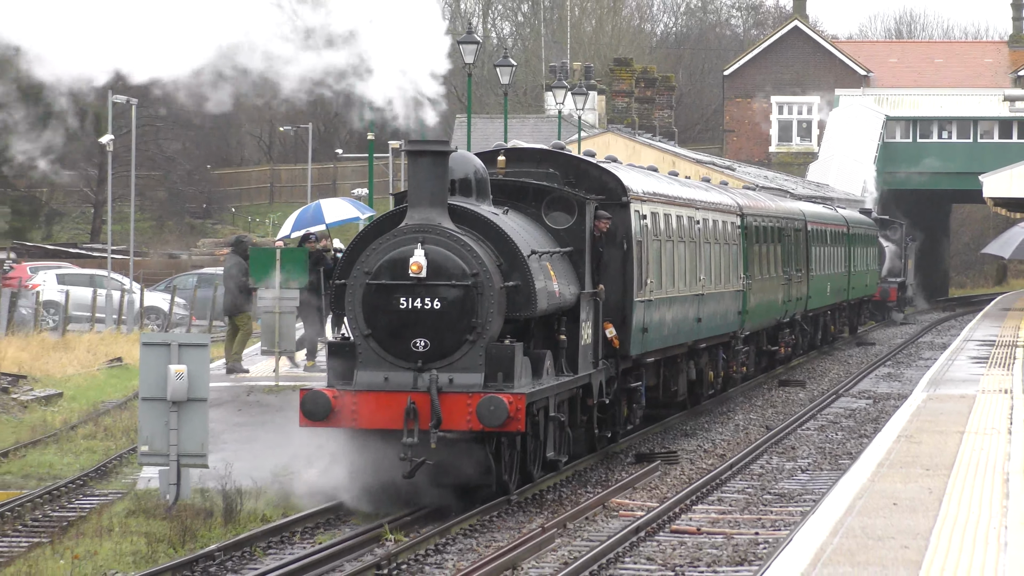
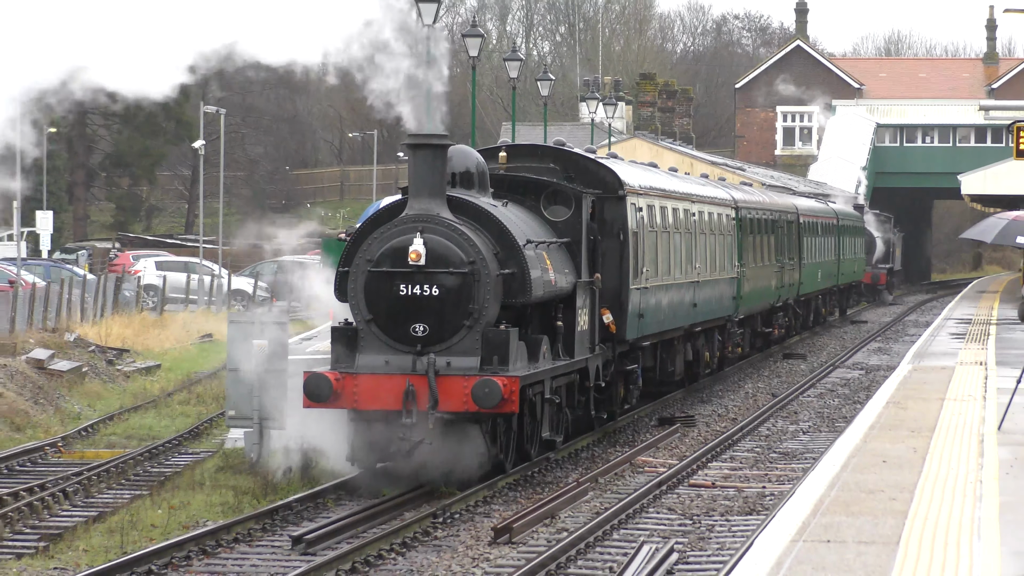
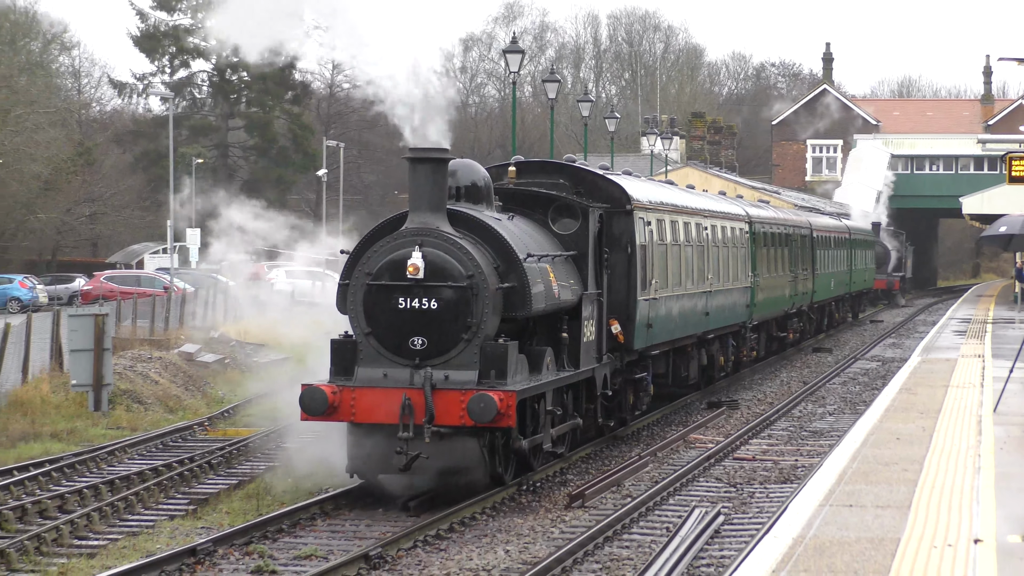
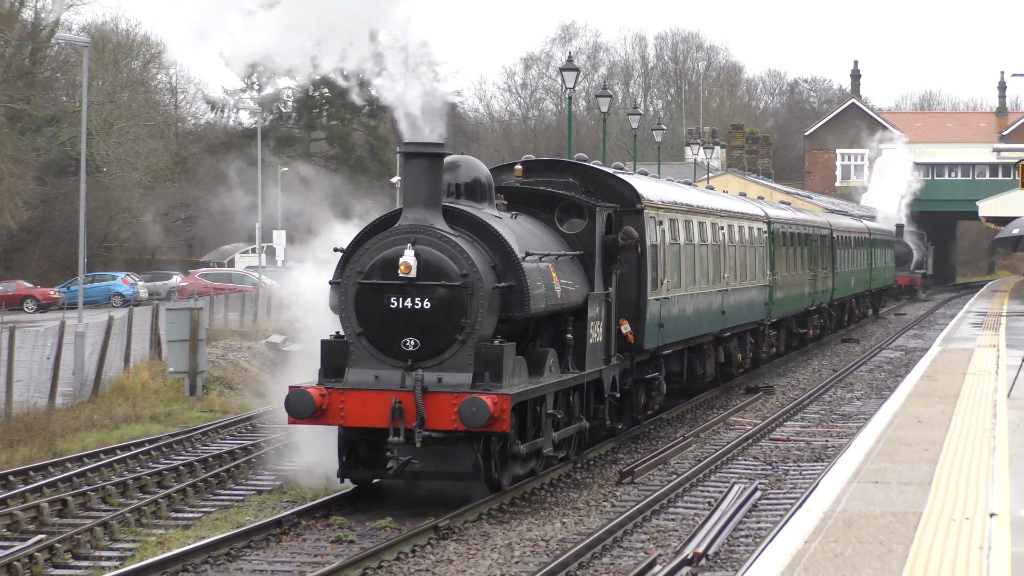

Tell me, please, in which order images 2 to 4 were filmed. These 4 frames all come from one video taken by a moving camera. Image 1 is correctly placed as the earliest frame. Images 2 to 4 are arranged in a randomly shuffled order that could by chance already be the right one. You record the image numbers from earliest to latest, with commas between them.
2, 3, 4
